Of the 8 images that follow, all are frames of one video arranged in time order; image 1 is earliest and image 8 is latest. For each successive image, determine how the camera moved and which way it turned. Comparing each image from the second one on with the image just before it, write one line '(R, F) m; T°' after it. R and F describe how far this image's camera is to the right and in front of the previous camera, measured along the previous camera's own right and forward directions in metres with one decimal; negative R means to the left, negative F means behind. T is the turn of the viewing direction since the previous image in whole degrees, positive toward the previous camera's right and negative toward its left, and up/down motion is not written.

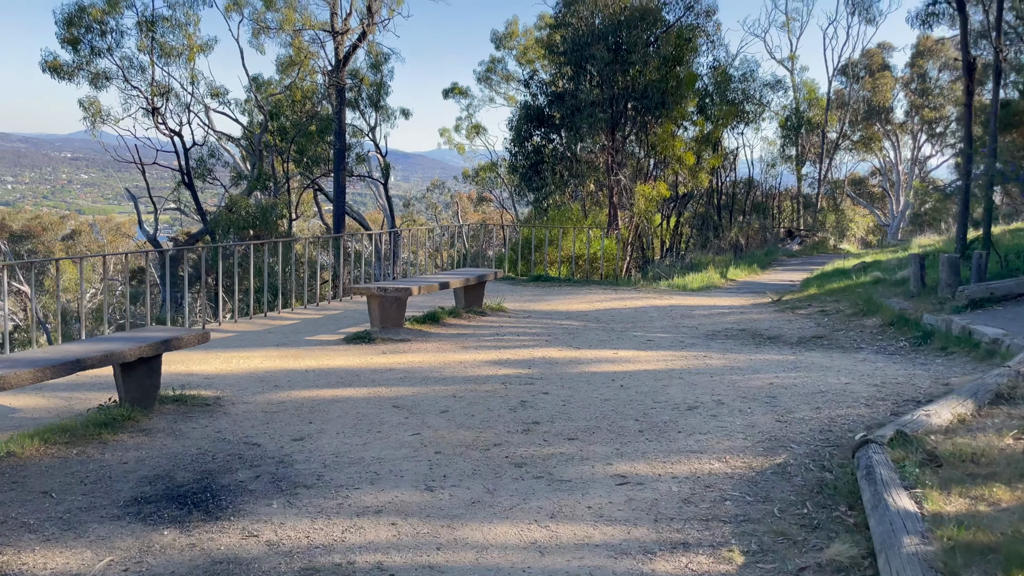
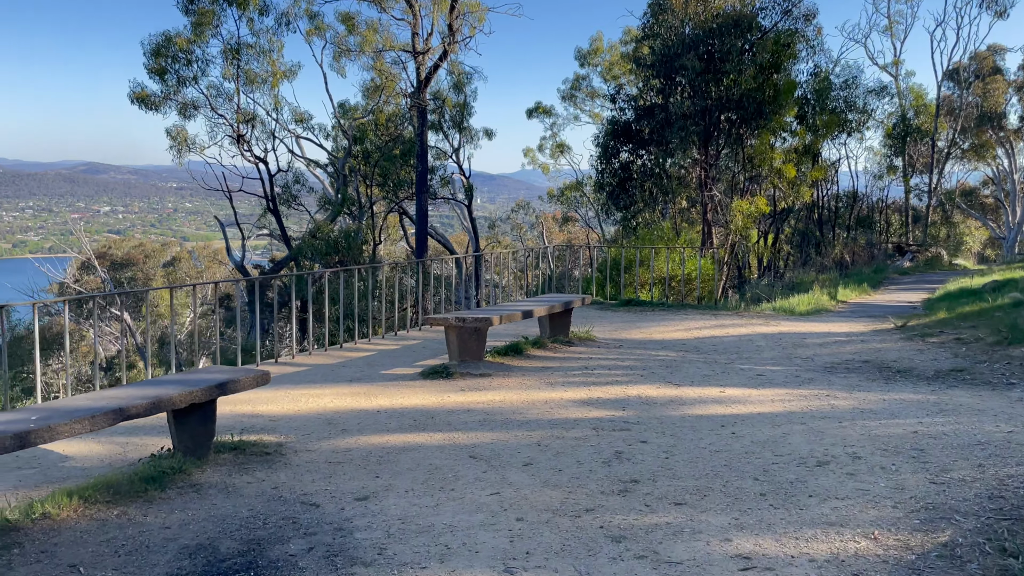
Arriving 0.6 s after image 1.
(0.0, +0.6) m; -6°
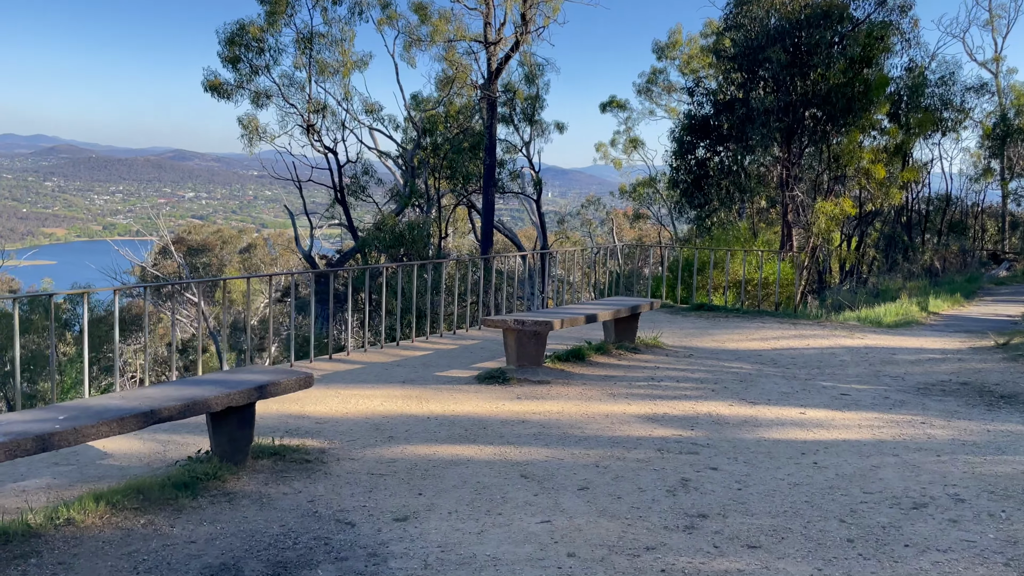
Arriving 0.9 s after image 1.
(0.0, +0.3) m; -5°
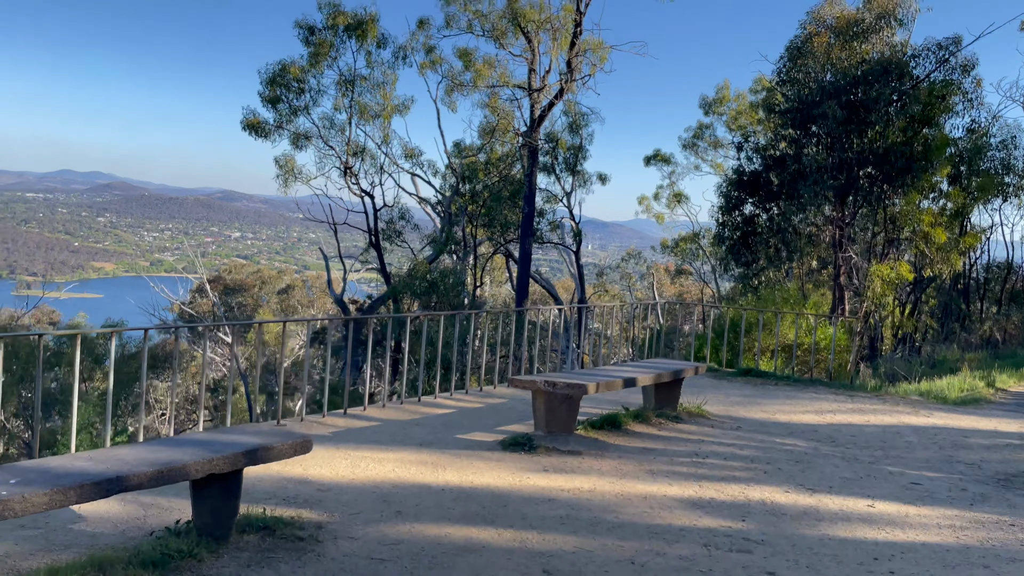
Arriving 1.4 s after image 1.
(0.0, +0.5) m; -3°
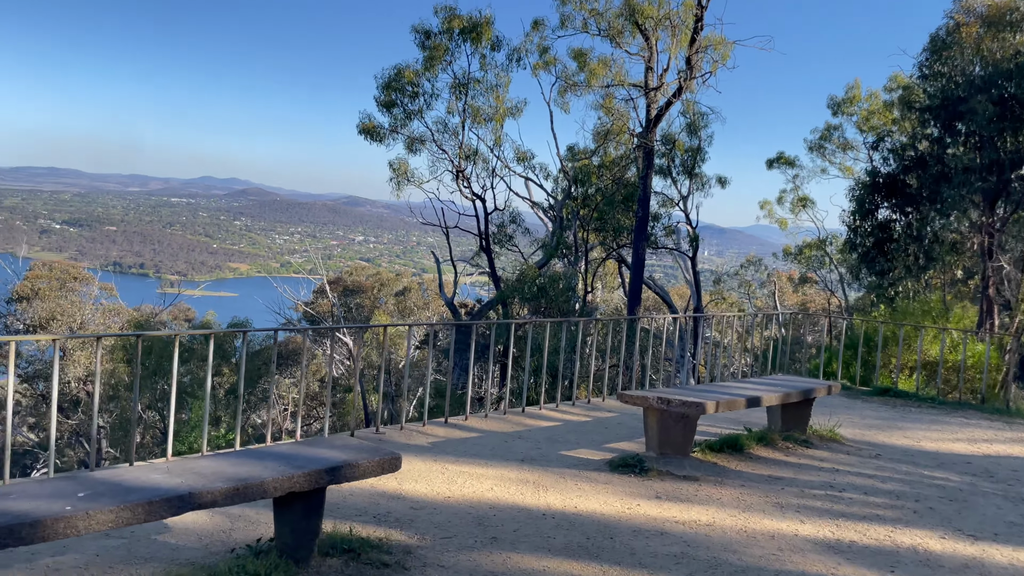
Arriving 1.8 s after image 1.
(0.0, +0.4) m; -8°
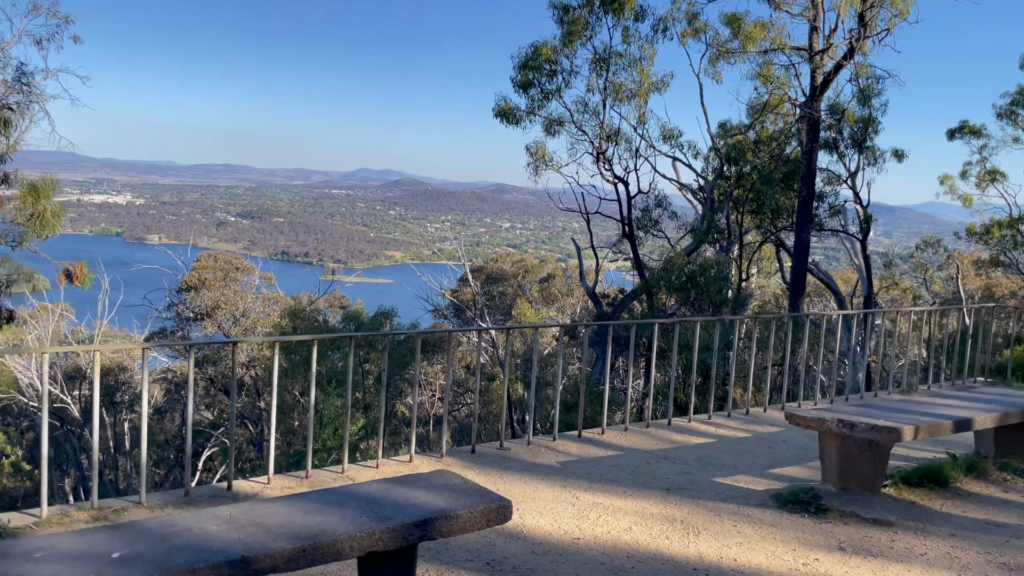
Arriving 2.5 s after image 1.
(0.0, +0.7) m; -10°
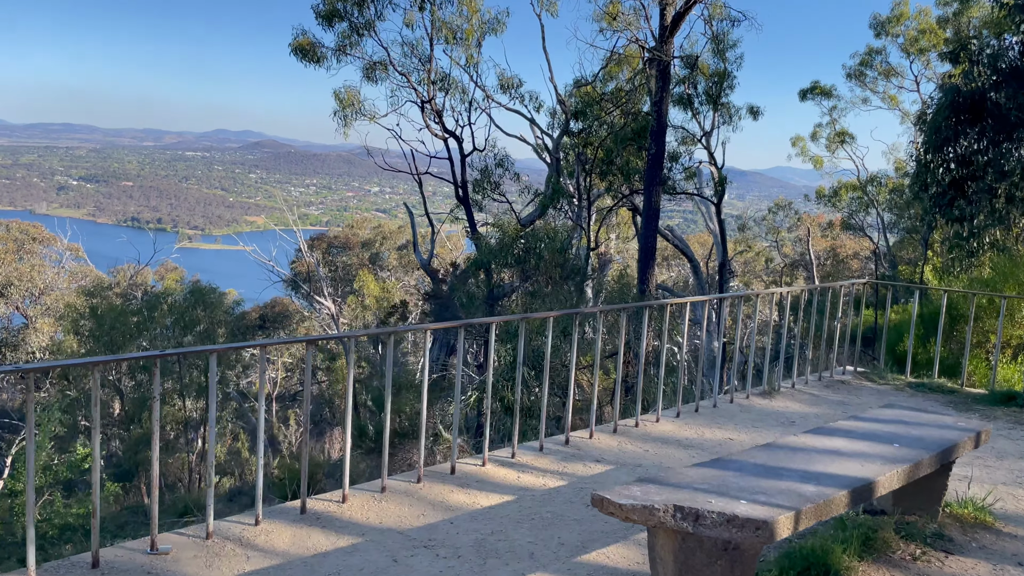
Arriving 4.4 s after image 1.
(+0.7, +1.6) m; +9°
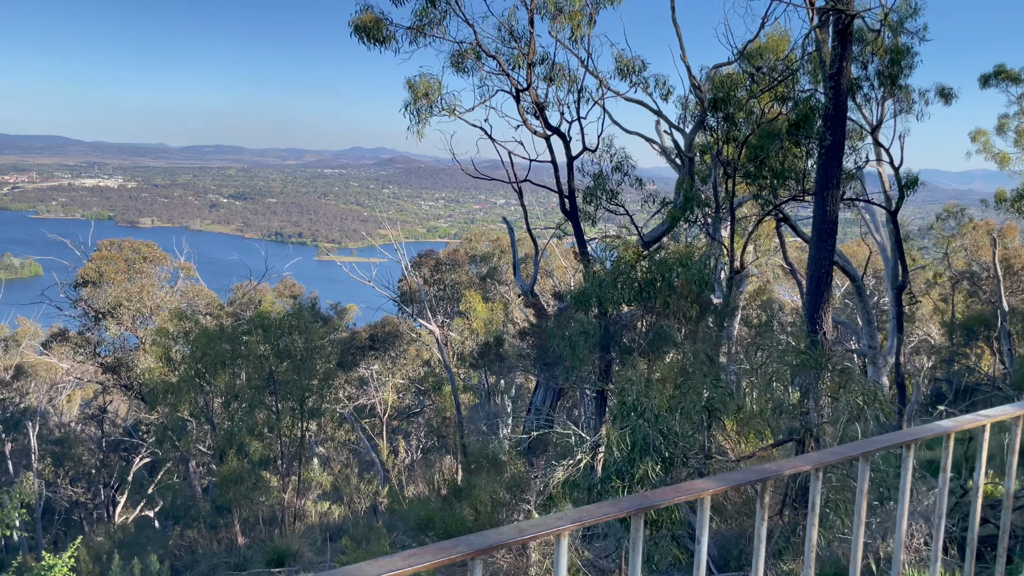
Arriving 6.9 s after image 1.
(+0.1, +2.2) m; -9°
